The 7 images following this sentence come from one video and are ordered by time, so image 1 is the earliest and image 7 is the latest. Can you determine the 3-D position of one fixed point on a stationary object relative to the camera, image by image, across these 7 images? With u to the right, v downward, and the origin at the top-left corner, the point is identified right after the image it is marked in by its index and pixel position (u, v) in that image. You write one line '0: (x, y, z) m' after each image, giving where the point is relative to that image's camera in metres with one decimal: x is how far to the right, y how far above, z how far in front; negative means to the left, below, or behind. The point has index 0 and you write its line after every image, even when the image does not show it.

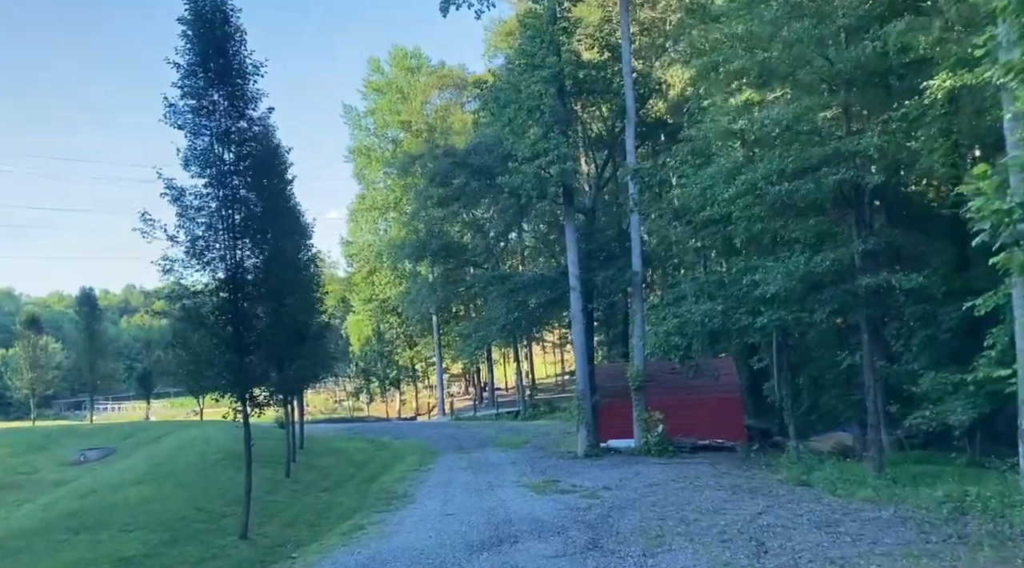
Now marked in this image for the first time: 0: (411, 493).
0: (-2.2, -4.5, +18.2) m
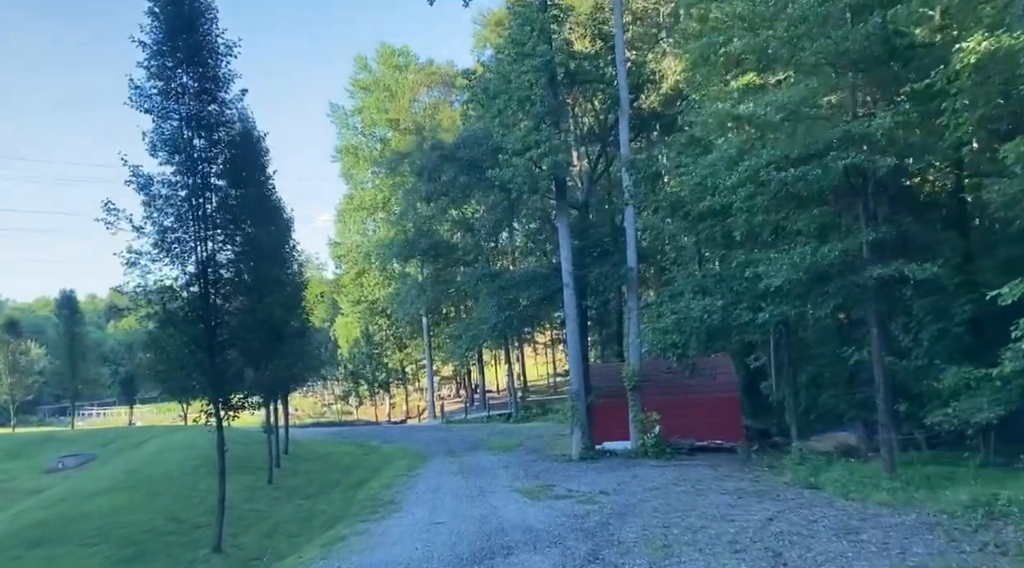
0: (-2.3, -4.4, +17.3) m
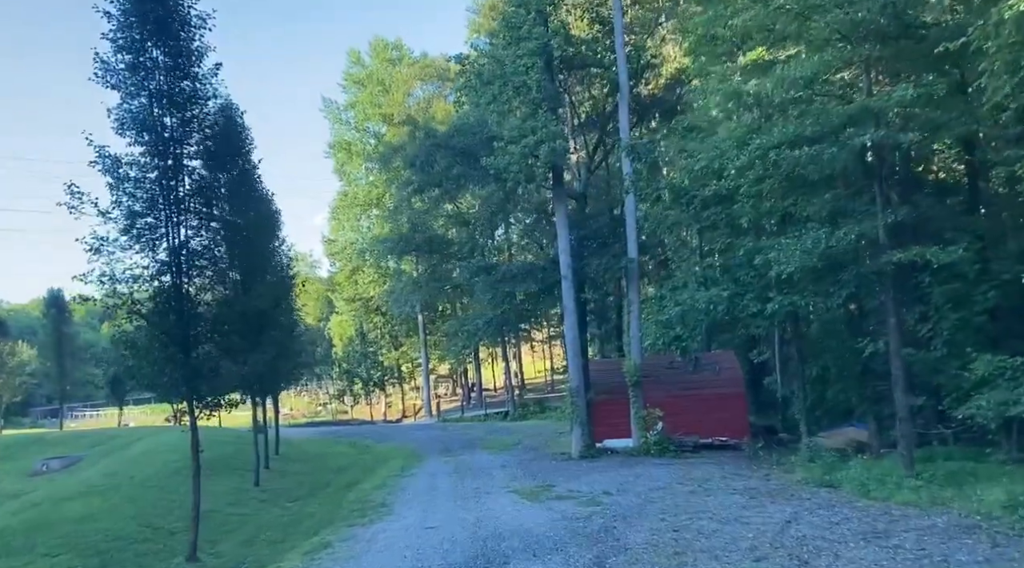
0: (-2.4, -4.2, +16.4) m
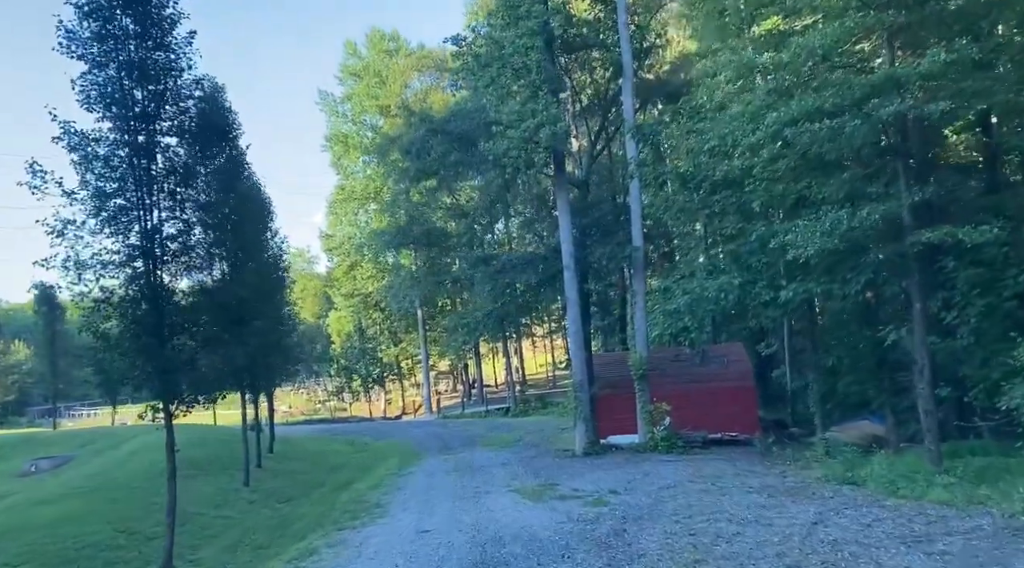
0: (-2.3, -4.0, +15.5) m
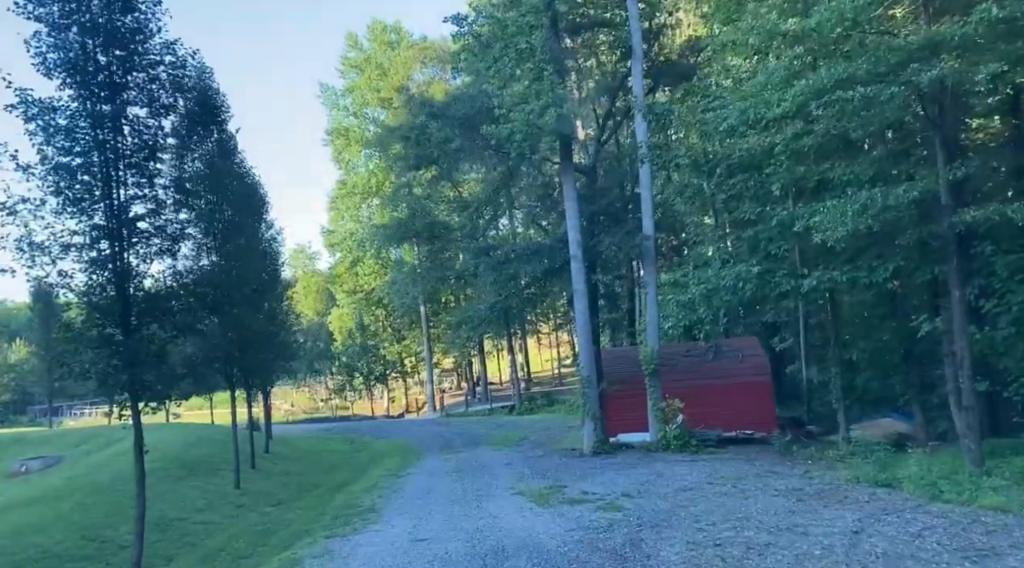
0: (-2.3, -3.8, +14.5) m
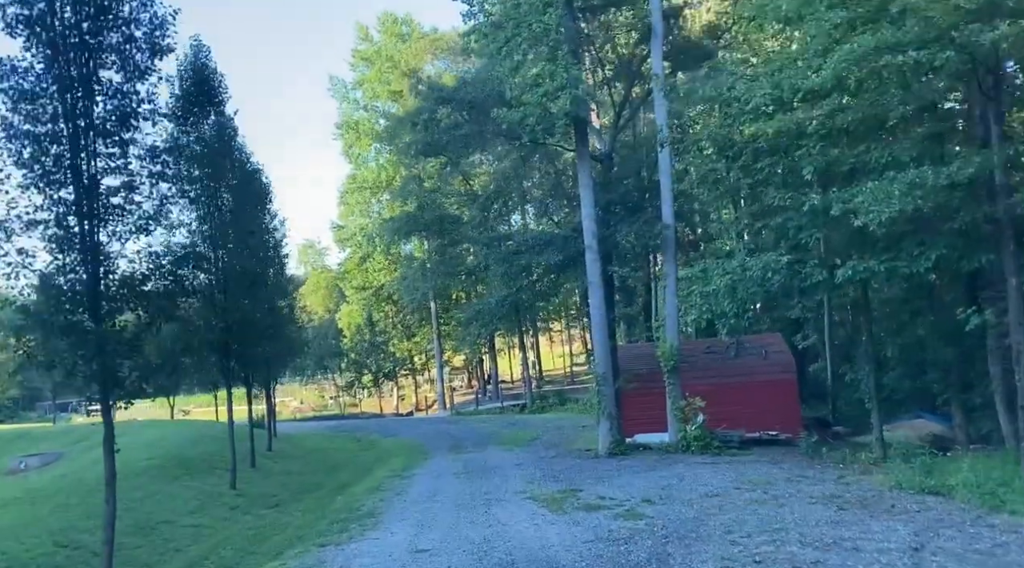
0: (-2.1, -3.6, +13.4) m
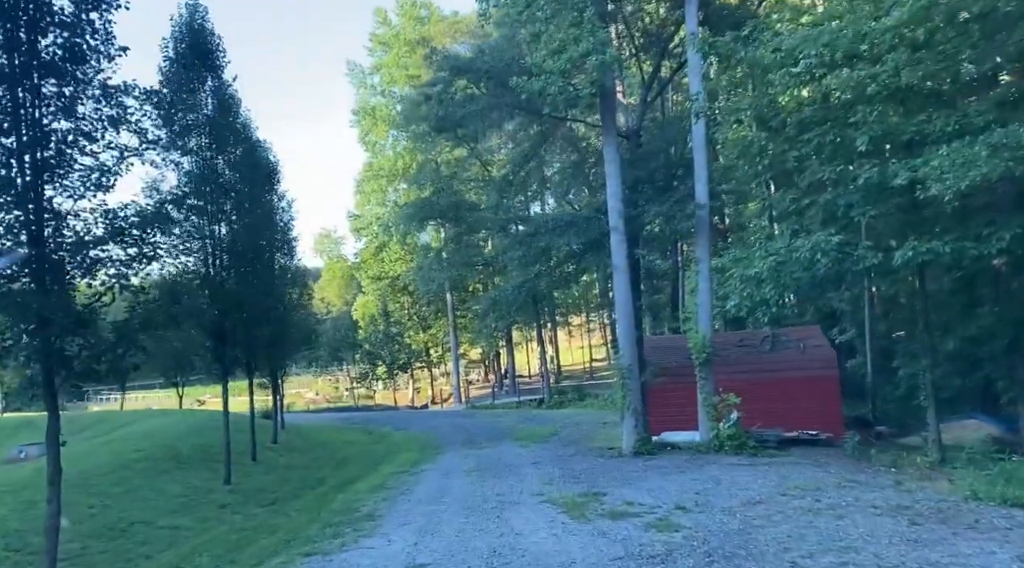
0: (-1.9, -3.2, +12.0) m
